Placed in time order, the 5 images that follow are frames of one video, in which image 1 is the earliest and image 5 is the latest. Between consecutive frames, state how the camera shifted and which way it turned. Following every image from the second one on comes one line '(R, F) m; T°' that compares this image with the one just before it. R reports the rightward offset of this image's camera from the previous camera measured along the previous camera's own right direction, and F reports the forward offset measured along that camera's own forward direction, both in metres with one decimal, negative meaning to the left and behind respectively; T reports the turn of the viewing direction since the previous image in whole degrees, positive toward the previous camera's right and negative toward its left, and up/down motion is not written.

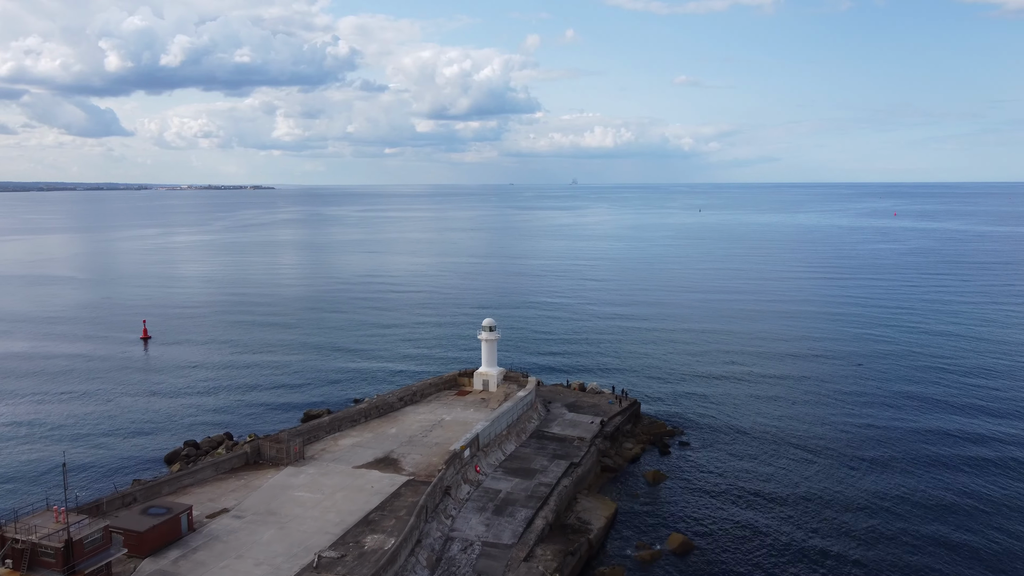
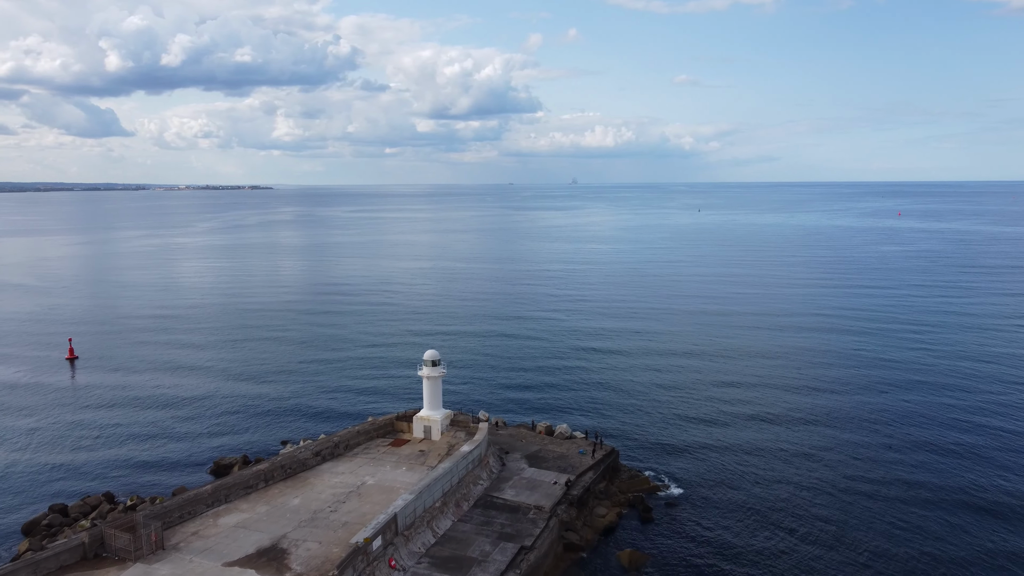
(+2.0, +7.1) m; 0°
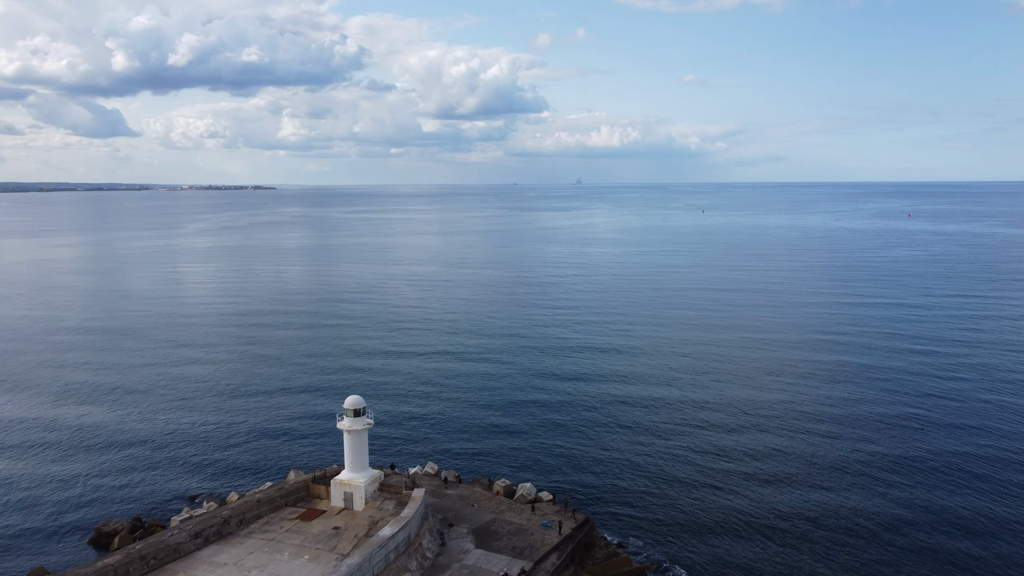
(+1.8, +6.7) m; 0°
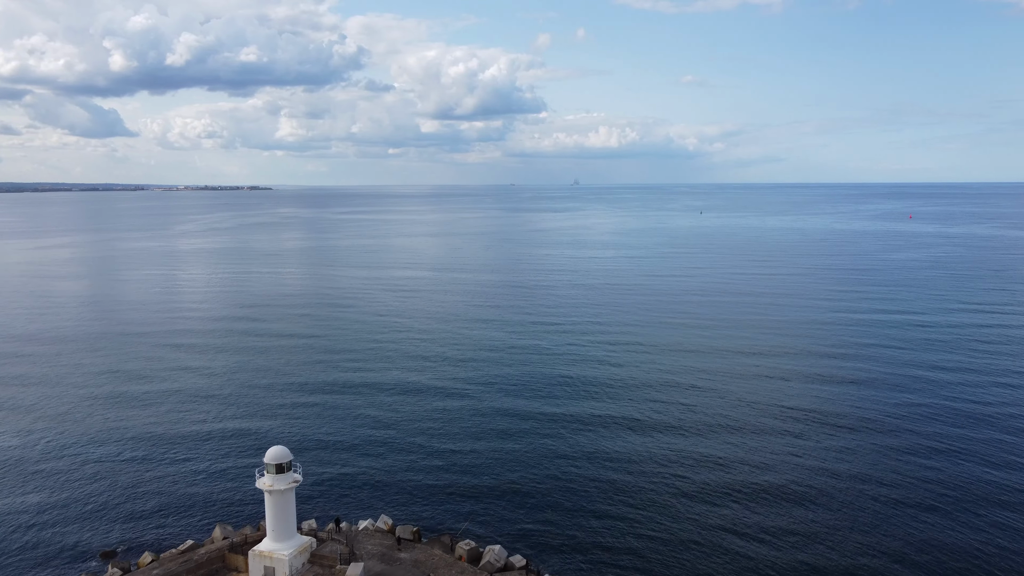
(+0.9, +4.7) m; 0°
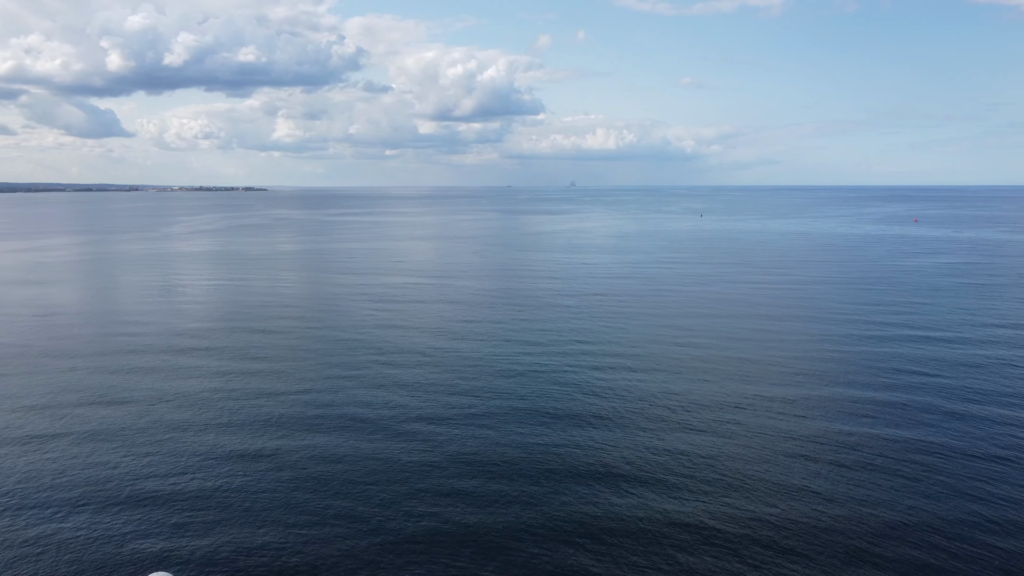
(+0.5, +6.2) m; 0°
